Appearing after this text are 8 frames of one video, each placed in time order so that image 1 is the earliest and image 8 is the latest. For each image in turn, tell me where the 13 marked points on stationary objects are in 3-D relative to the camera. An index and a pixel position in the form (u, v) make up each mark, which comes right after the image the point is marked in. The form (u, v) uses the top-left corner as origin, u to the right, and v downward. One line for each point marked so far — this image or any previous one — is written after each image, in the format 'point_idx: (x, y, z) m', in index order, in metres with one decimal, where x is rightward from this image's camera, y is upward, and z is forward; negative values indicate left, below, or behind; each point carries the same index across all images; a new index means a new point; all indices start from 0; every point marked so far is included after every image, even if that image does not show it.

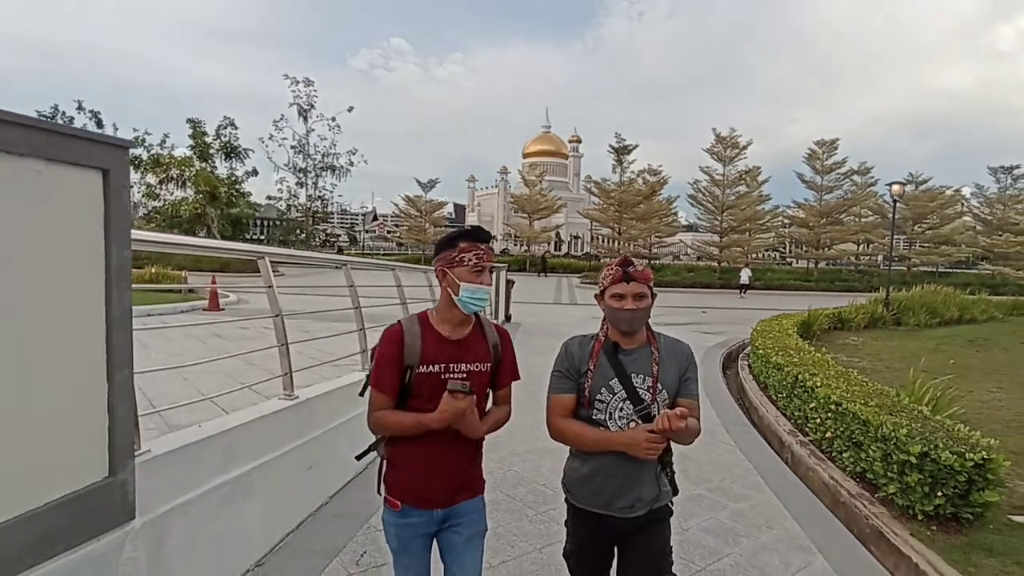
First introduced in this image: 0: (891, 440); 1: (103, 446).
0: (+2.3, -0.9, +3.5) m
1: (-1.2, -0.5, +1.8) m
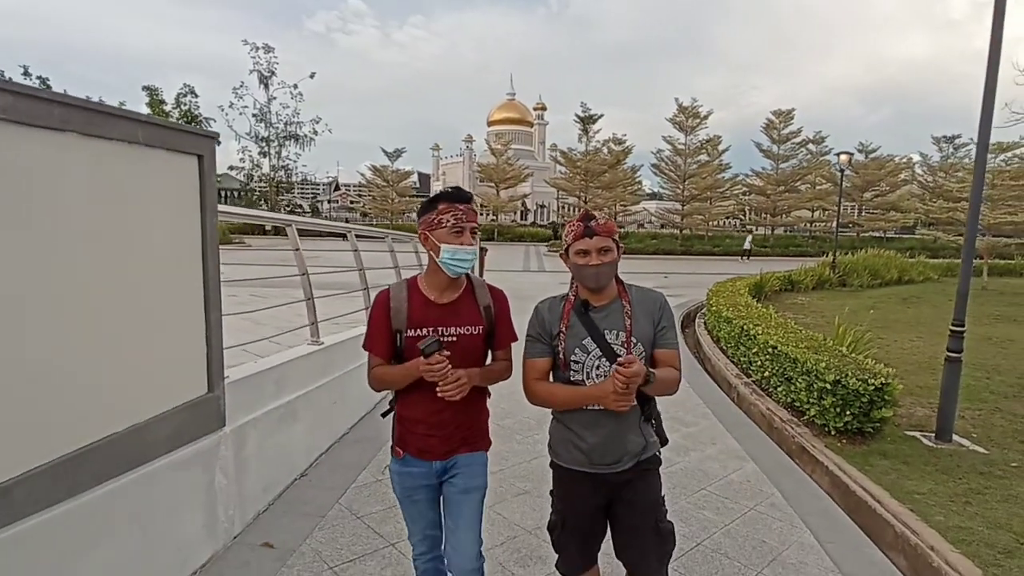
0: (+2.2, -0.6, +4.3) m
1: (-1.2, -0.3, +2.3) m
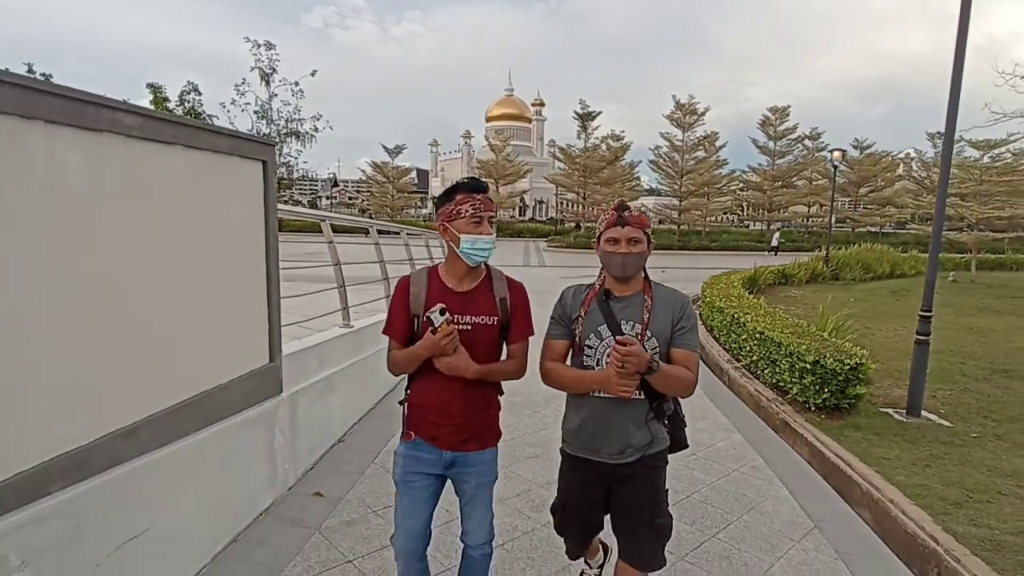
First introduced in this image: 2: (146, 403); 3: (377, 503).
0: (+2.3, -0.5, +4.7) m
1: (-1.1, -0.2, +2.7) m
2: (-1.2, -0.4, +2.0) m
3: (-0.6, -1.0, +2.8) m
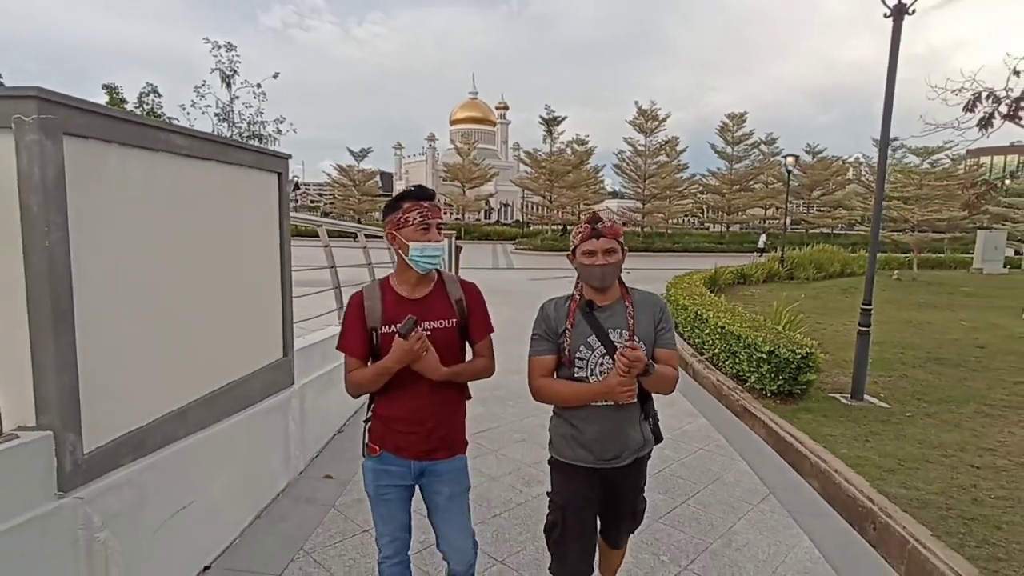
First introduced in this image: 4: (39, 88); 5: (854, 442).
0: (+2.1, -0.5, +5.2) m
1: (-1.2, -0.2, +2.9) m
2: (-1.2, -0.4, +2.2) m
3: (-0.7, -1.0, +3.1) m
4: (-1.2, +0.5, +1.5) m
5: (+2.4, -1.1, +4.1) m
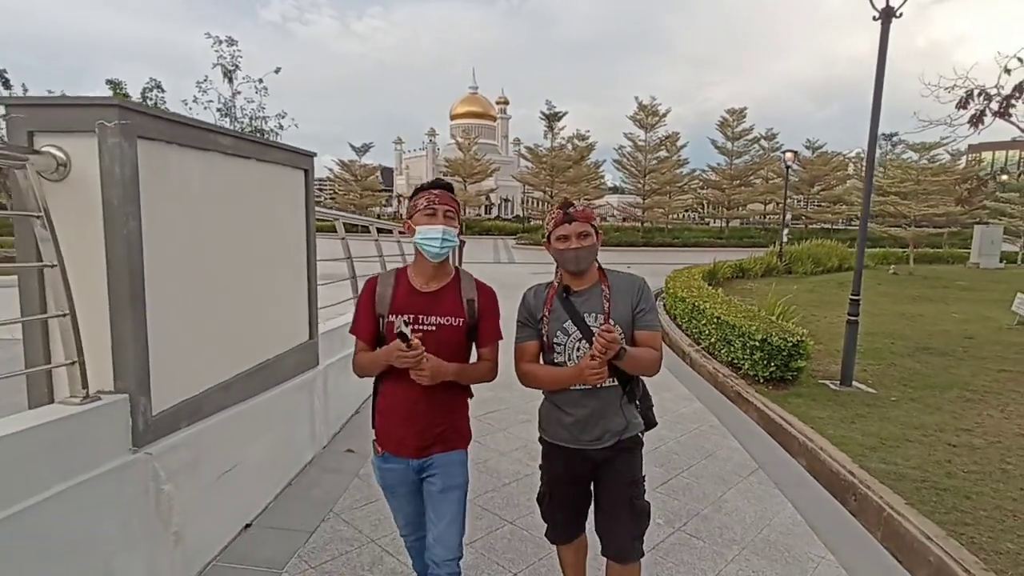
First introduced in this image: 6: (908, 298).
0: (+2.2, -0.4, +5.4) m
1: (-1.1, -0.2, +3.2) m
2: (-1.2, -0.3, +2.4) m
3: (-0.6, -1.0, +3.3) m
4: (-1.2, +0.6, +1.8) m
5: (+2.4, -1.0, +4.3) m
6: (+7.7, -0.2, +11.4) m
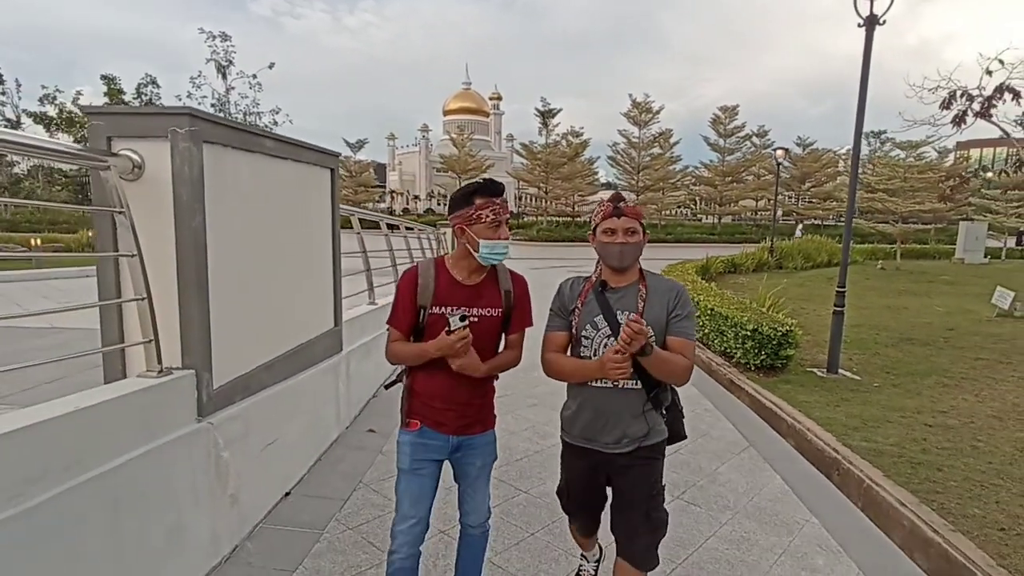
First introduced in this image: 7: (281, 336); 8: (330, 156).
0: (+2.2, -0.4, +5.7) m
1: (-1.1, -0.1, +3.4) m
2: (-1.1, -0.3, +2.7) m
3: (-0.6, -0.9, +3.6) m
4: (-1.1, +0.6, +2.0) m
5: (+2.5, -0.9, +4.6) m
6: (+7.7, -0.1, +11.8) m
7: (-1.1, -0.2, +2.8) m
8: (-1.0, +0.7, +3.3) m
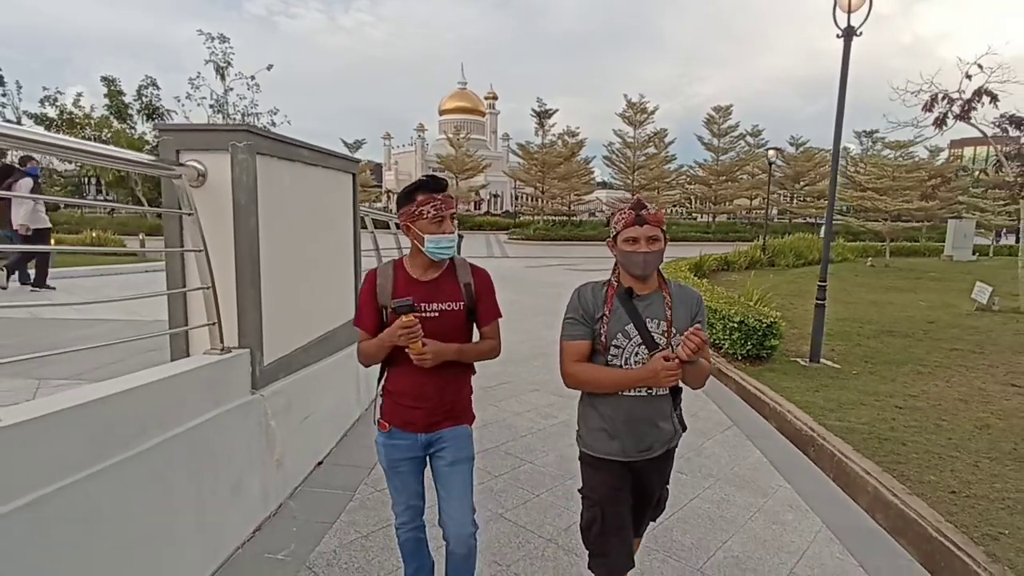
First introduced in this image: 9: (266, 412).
0: (+2.2, -0.3, +6.0) m
1: (-1.0, -0.1, +3.8) m
2: (-1.1, -0.2, +3.0) m
3: (-0.5, -0.9, +3.9) m
4: (-1.1, +0.7, +2.3) m
5: (+2.5, -0.9, +5.0) m
6: (+7.7, 0.0, +12.2) m
7: (-1.1, -0.2, +3.1) m
8: (-1.0, +0.8, +3.6) m
9: (-1.1, -0.5, +2.5) m
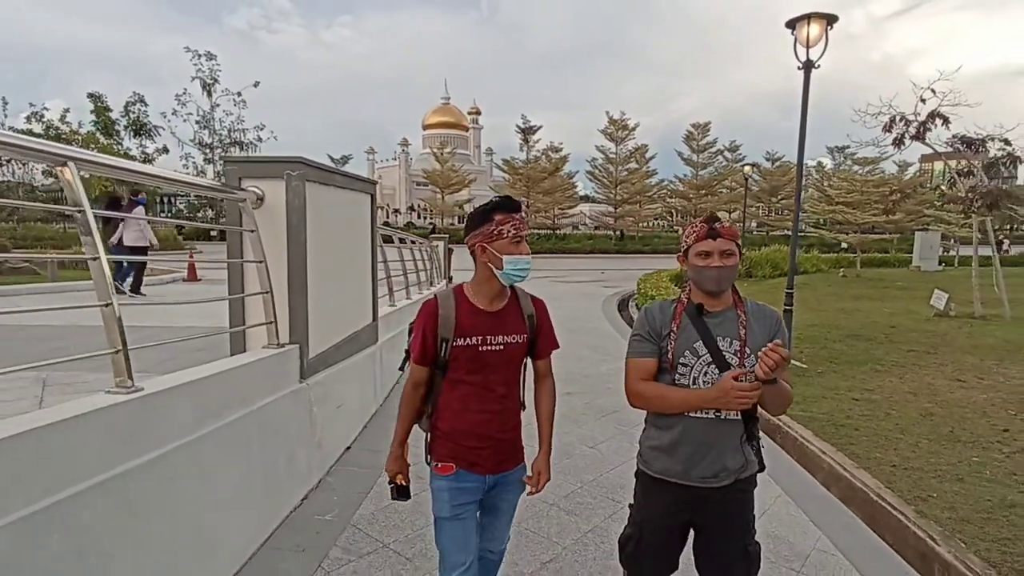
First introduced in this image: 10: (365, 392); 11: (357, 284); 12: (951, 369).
0: (+2.2, -0.4, +6.6) m
1: (-1.0, -0.1, +4.2) m
2: (-1.0, -0.3, +3.5) m
3: (-0.5, -0.9, +4.4) m
4: (-1.0, +0.6, +2.8) m
5: (+2.5, -0.9, +5.5) m
6: (+7.4, -0.2, +12.9) m
7: (-1.0, -0.2, +3.6) m
8: (-1.0, +0.7, +4.1) m
9: (-1.0, -0.6, +3.0) m
10: (-1.0, -0.7, +3.9) m
11: (-1.0, 0.0, +3.9) m
12: (+4.7, -0.9, +6.2) m
